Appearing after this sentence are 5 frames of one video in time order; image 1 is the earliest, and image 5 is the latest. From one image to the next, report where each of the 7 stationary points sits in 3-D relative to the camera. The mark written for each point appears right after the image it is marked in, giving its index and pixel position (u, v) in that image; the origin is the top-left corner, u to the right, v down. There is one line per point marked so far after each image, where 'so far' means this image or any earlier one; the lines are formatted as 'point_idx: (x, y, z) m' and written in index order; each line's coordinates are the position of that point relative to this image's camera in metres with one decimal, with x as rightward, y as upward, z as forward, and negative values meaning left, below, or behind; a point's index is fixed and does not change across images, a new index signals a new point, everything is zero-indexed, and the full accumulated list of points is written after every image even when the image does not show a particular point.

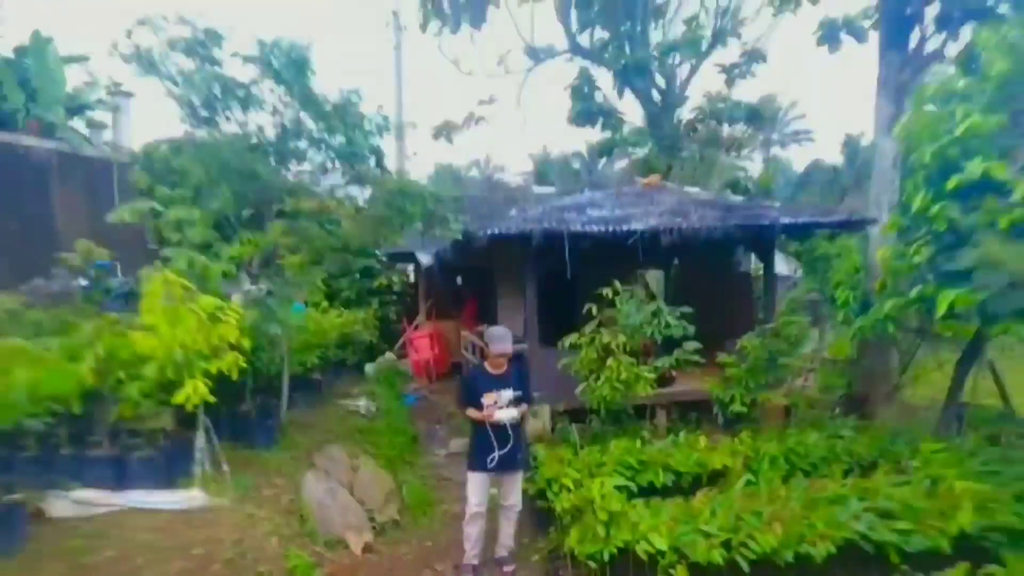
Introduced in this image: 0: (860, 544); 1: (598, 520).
0: (+1.1, -0.9, +3.8) m
1: (+0.3, -0.9, +4.4) m
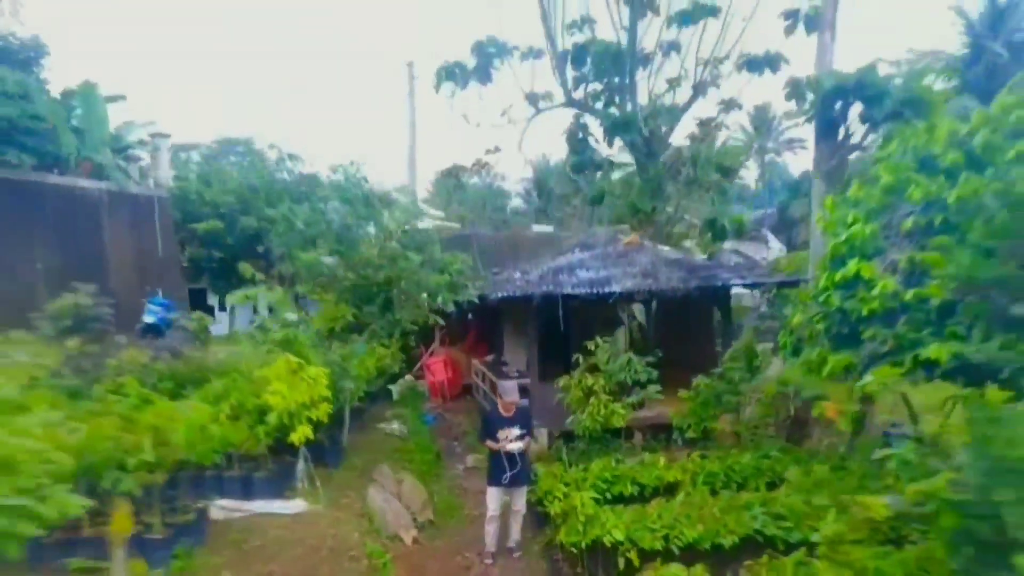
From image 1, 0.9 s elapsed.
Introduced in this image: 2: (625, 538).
0: (+1.1, -1.2, +5.6) m
1: (+0.4, -1.2, +6.2) m
2: (+0.6, -1.2, +5.5) m
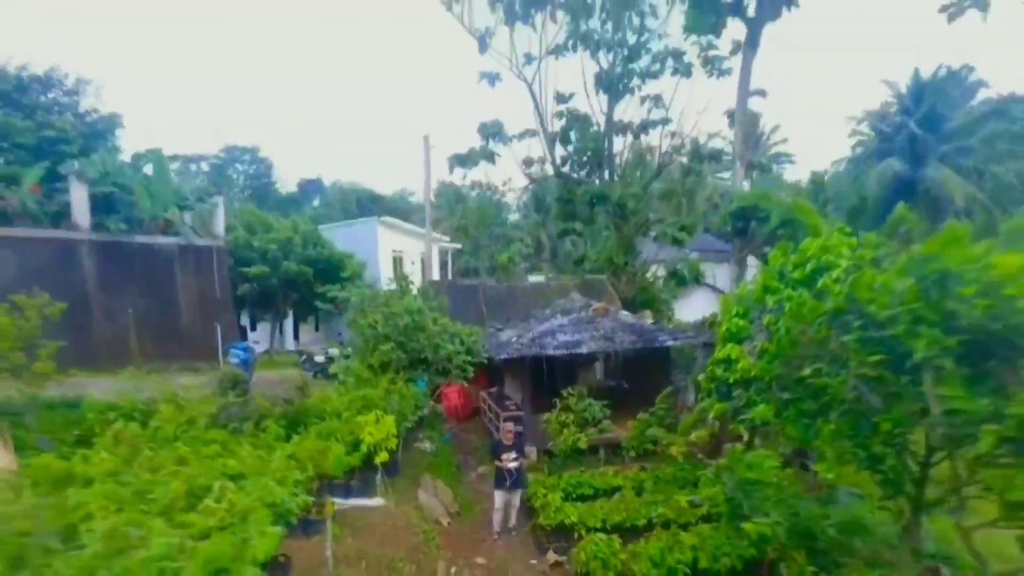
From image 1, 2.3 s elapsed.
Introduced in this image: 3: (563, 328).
0: (+1.1, -1.9, +9.1) m
1: (+0.4, -1.9, +9.7) m
2: (+0.6, -1.9, +9.1) m
3: (+0.6, -0.4, +12.4) m
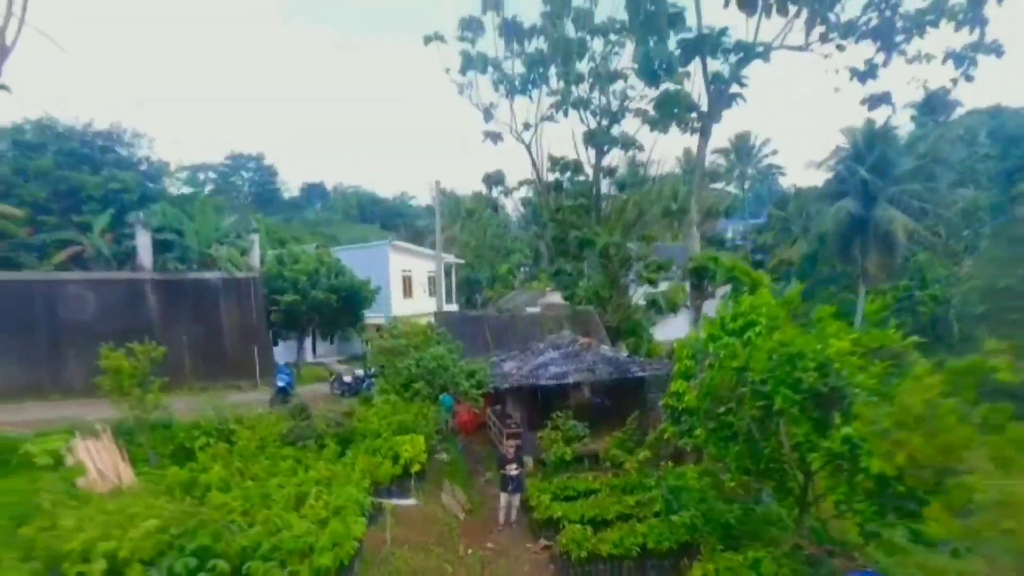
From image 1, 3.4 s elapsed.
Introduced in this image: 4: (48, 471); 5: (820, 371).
0: (+1.1, -2.4, +12.2) m
1: (+0.4, -2.4, +12.7) m
2: (+0.6, -2.4, +12.1) m
3: (+0.6, -1.0, +15.4) m
4: (-4.8, -1.9, +11.7) m
5: (+2.3, -0.6, +8.6) m
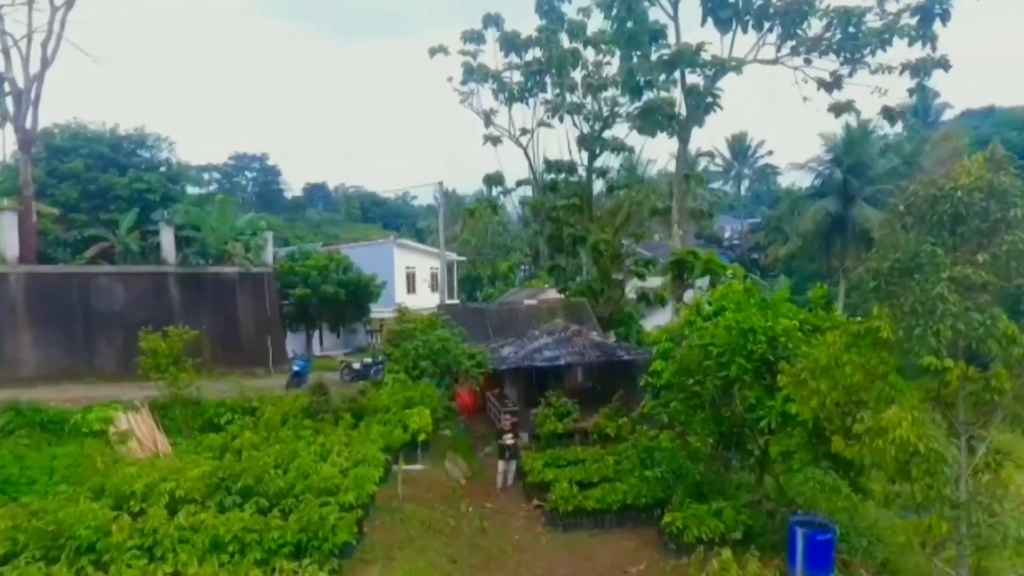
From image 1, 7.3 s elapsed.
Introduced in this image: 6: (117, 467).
0: (+1.1, -2.3, +13.7) m
1: (+0.3, -2.3, +14.2) m
2: (+0.5, -2.3, +13.6) m
3: (+0.5, -0.9, +16.9) m
4: (-4.8, -1.8, +13.2) m
5: (+2.3, -0.5, +10.1) m
6: (-3.8, -1.7, +10.8) m
